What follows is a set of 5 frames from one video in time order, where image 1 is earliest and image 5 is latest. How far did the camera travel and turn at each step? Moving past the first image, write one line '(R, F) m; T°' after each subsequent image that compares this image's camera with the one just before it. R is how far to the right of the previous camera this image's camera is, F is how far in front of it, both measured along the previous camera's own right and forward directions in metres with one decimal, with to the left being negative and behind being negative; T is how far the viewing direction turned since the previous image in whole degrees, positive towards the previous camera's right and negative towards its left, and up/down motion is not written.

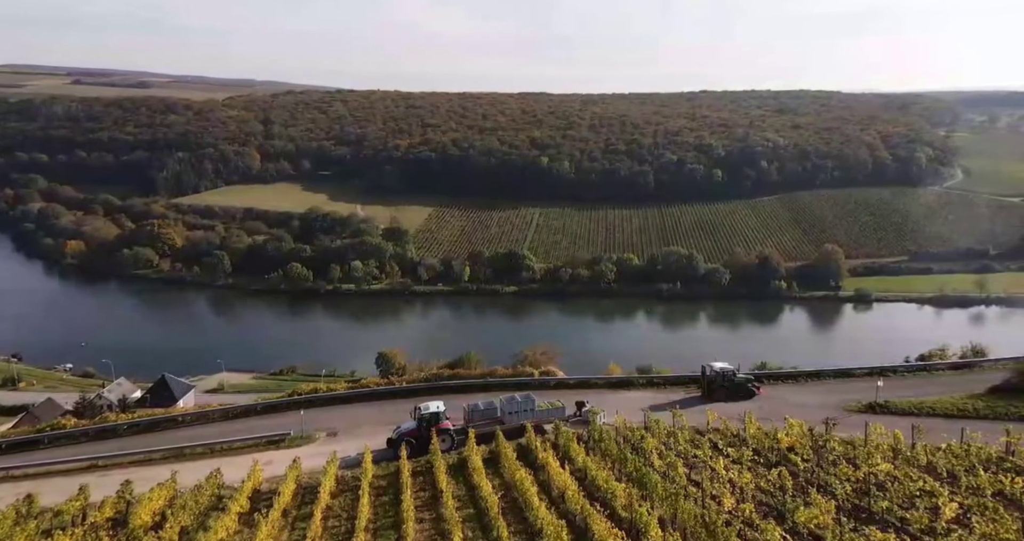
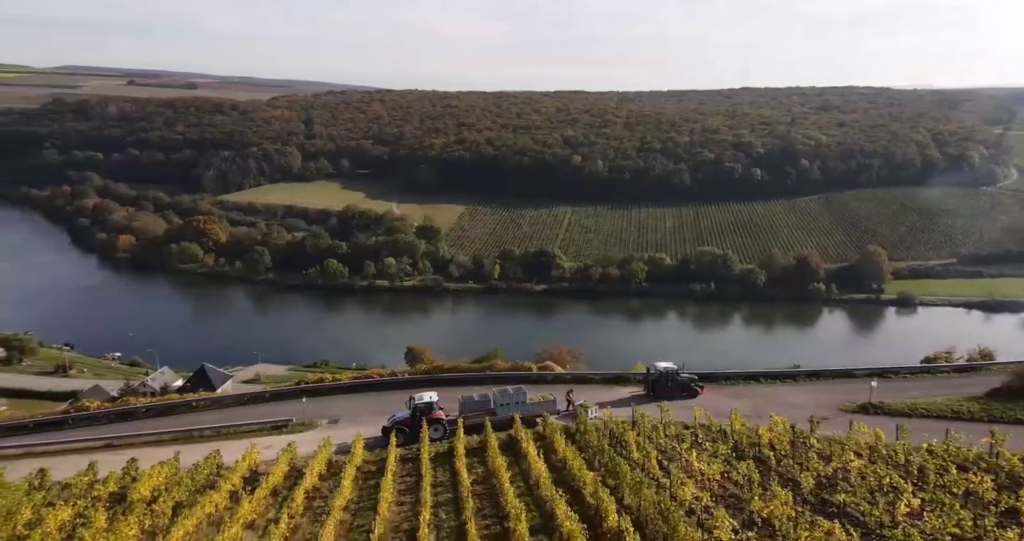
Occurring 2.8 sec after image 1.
(+1.3, -0.4) m; -4°
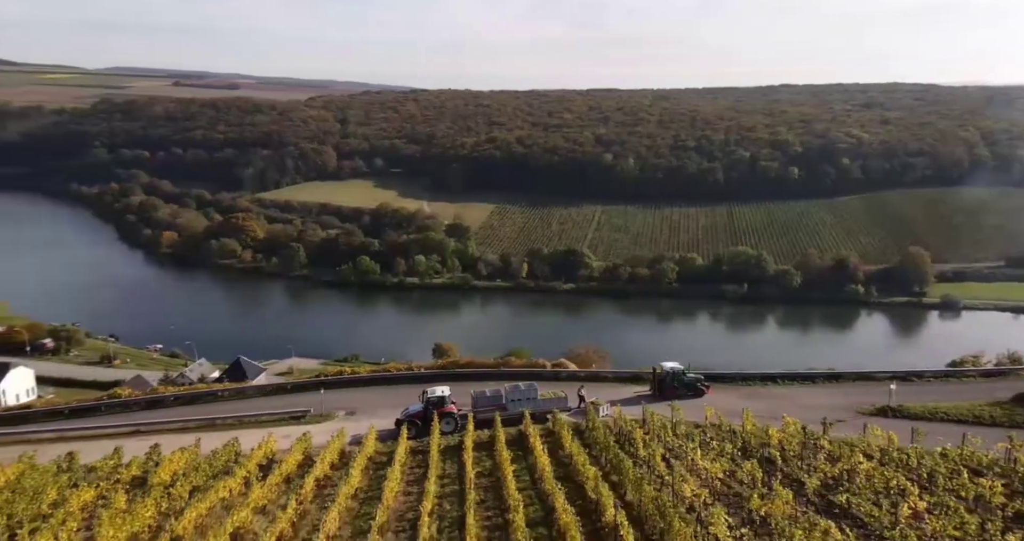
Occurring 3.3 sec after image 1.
(+0.6, -0.2) m; -3°
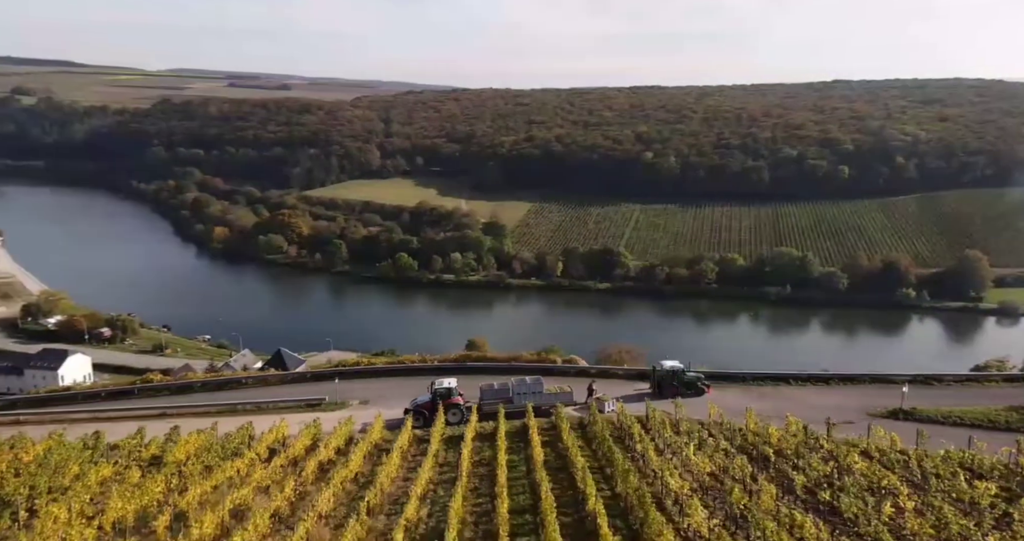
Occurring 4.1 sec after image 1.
(+1.0, -0.3) m; -4°
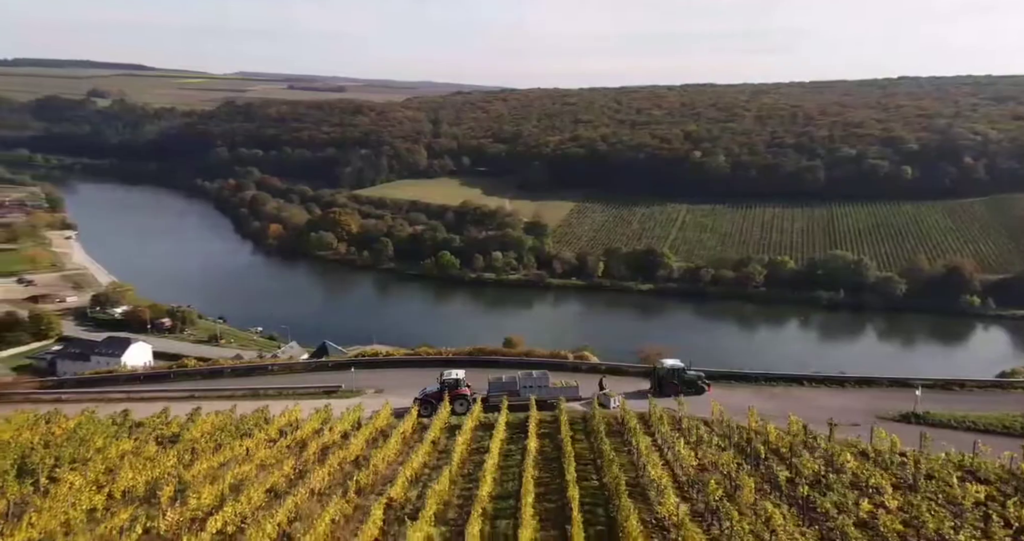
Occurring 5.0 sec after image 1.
(+1.3, -0.3) m; -5°
